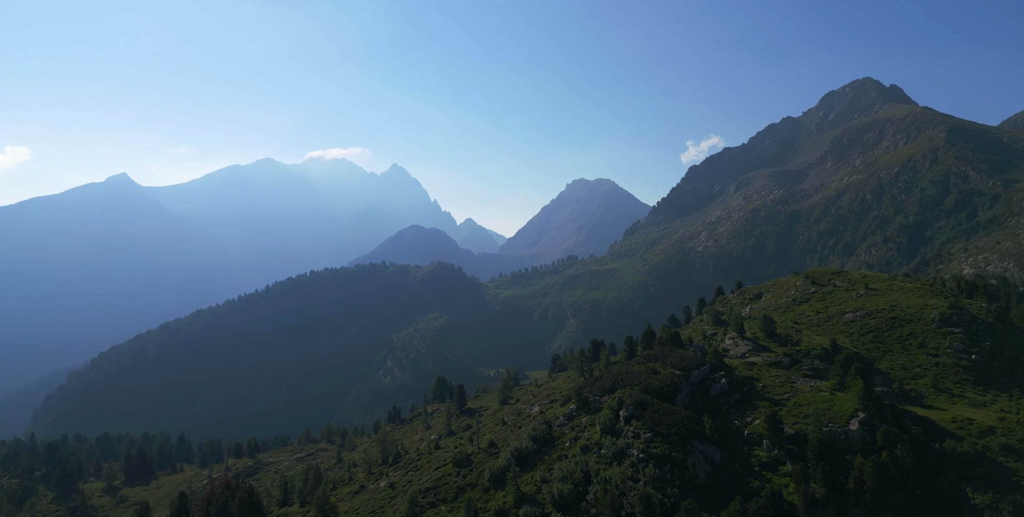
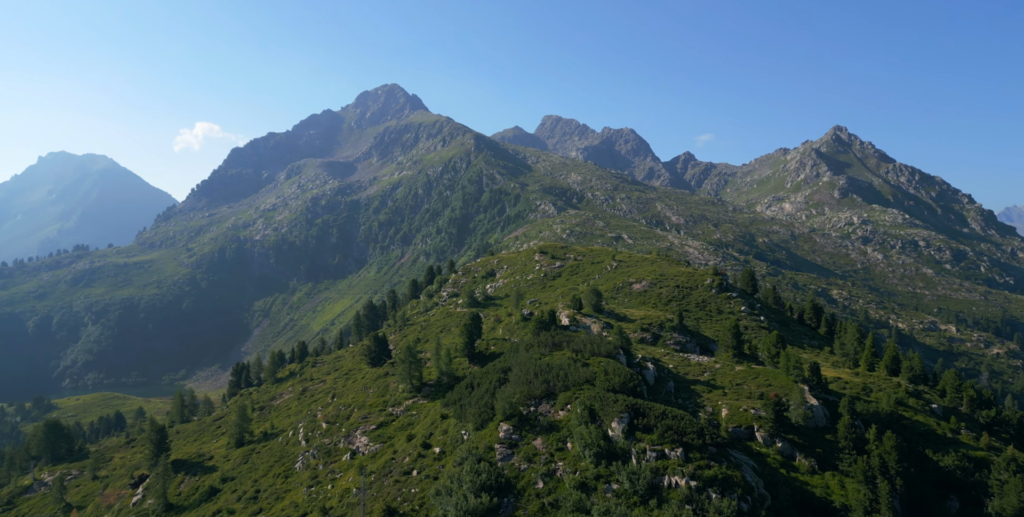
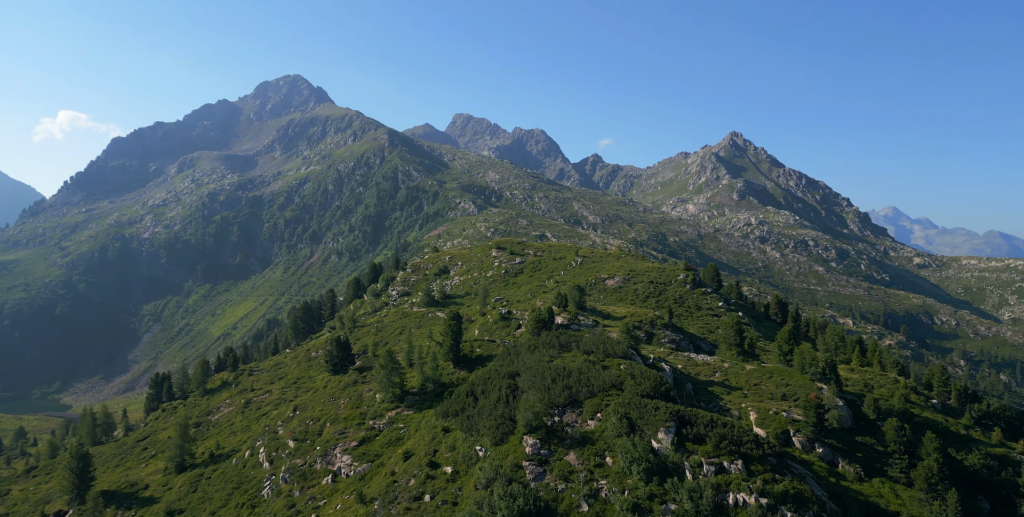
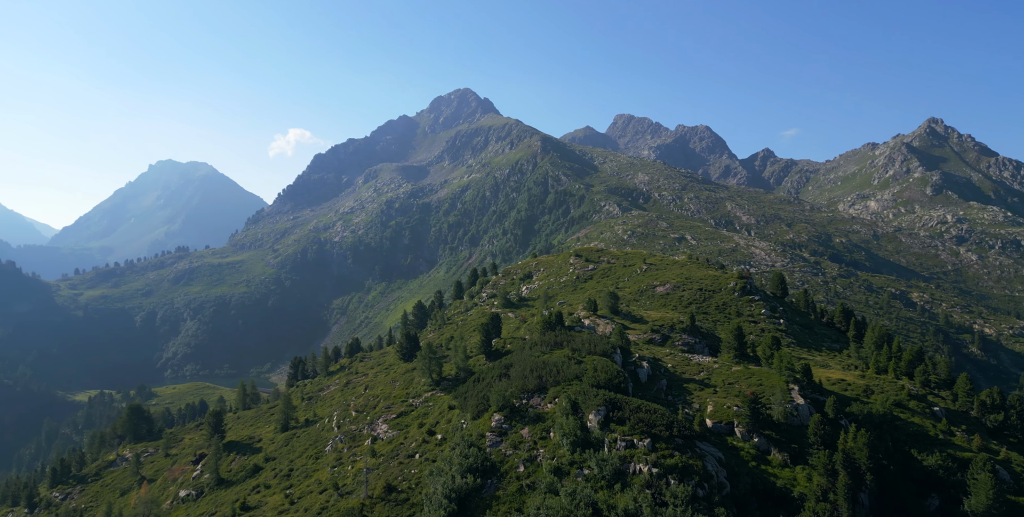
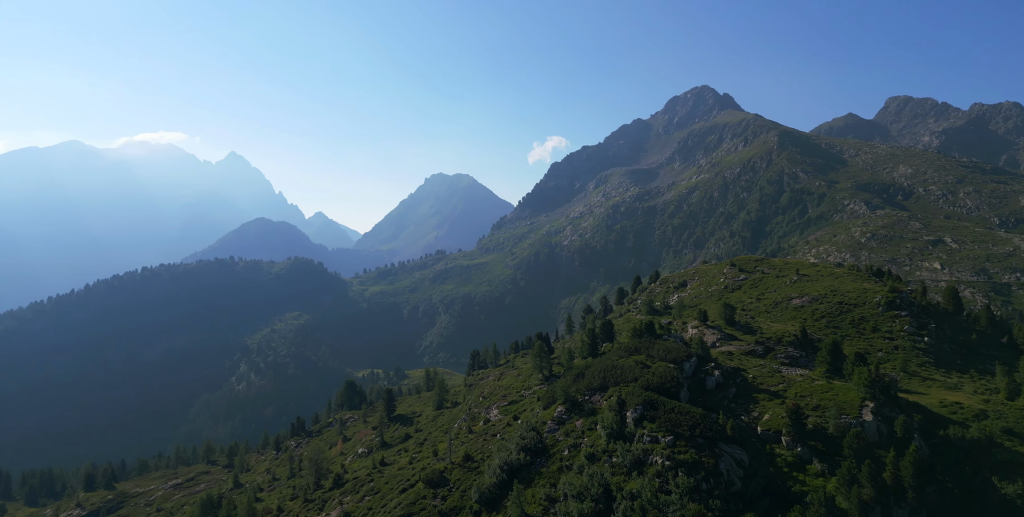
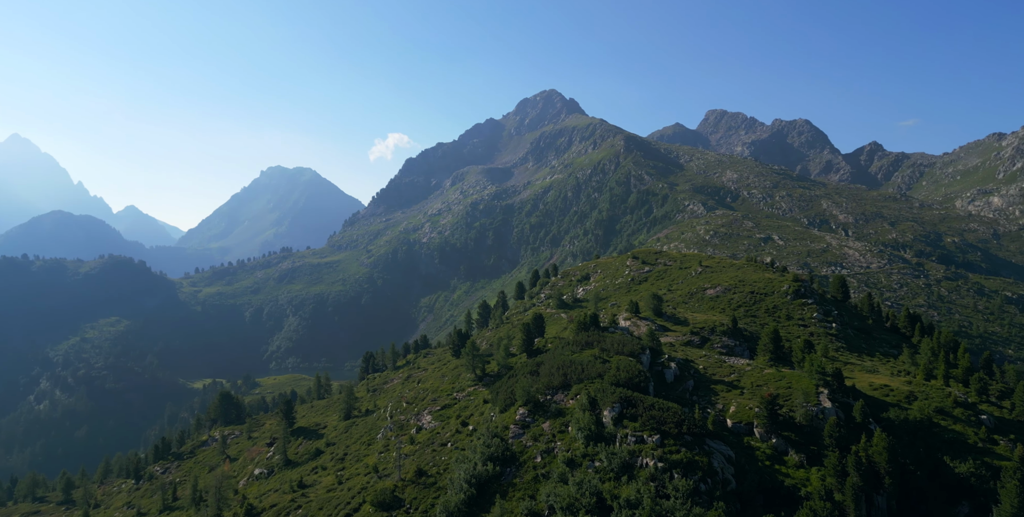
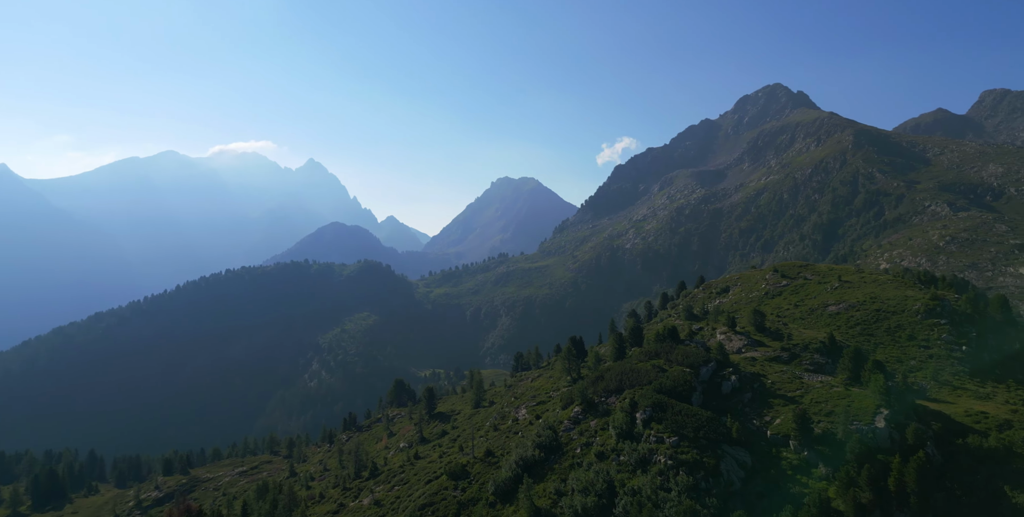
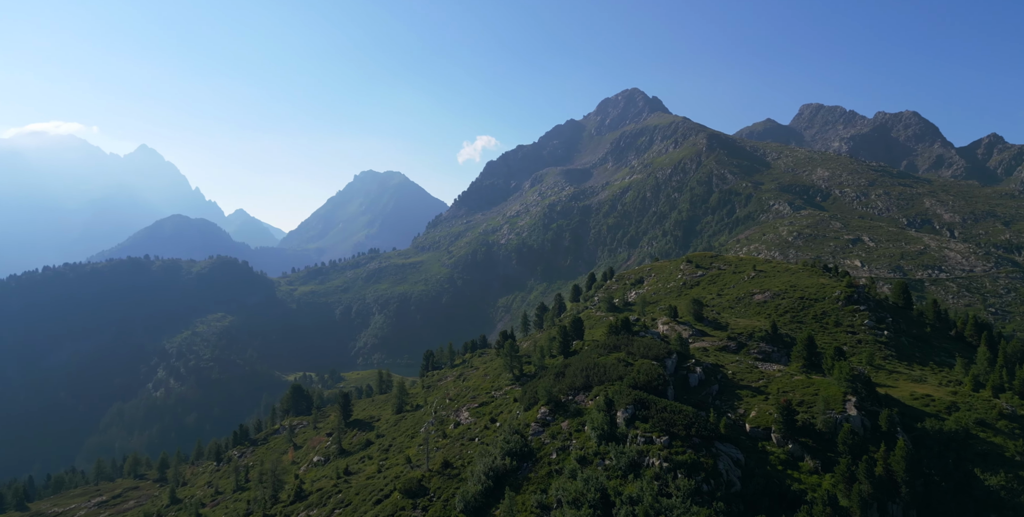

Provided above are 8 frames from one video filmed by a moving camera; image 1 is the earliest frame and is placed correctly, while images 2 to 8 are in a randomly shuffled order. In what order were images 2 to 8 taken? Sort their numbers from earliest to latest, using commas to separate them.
7, 5, 8, 6, 4, 2, 3
